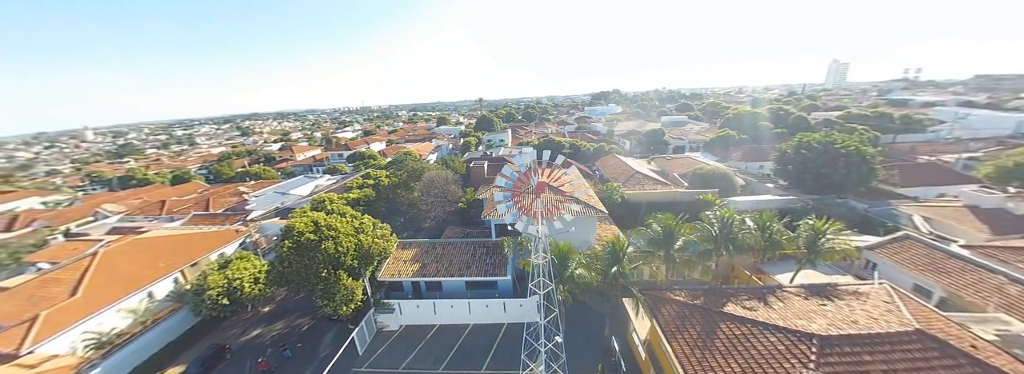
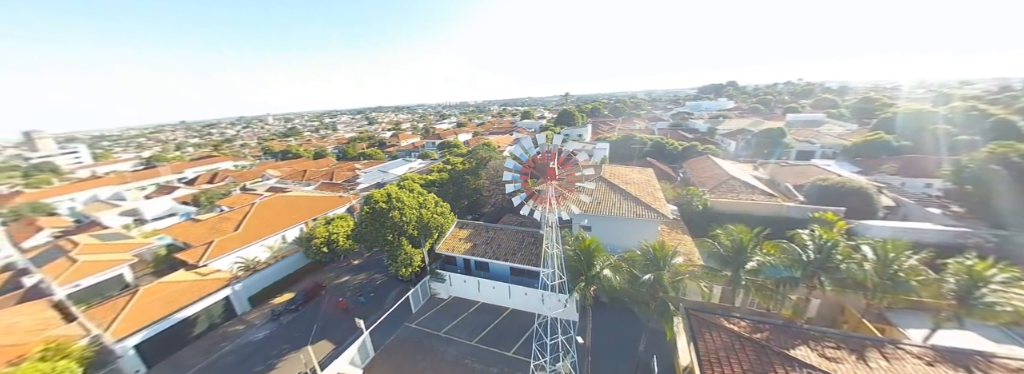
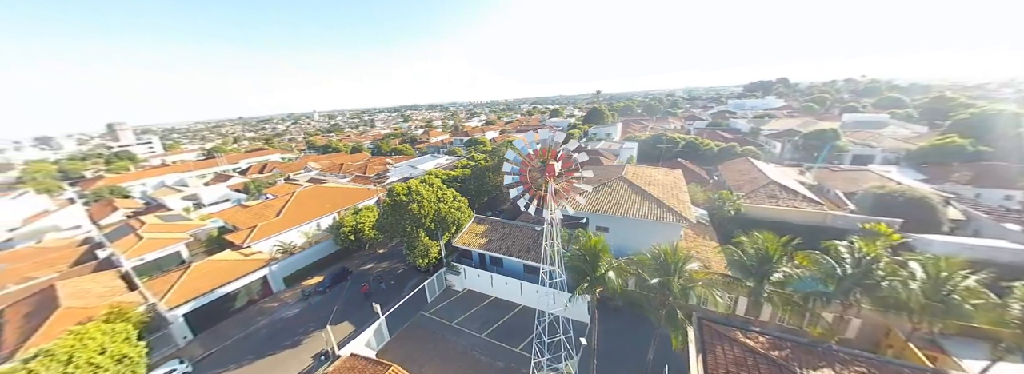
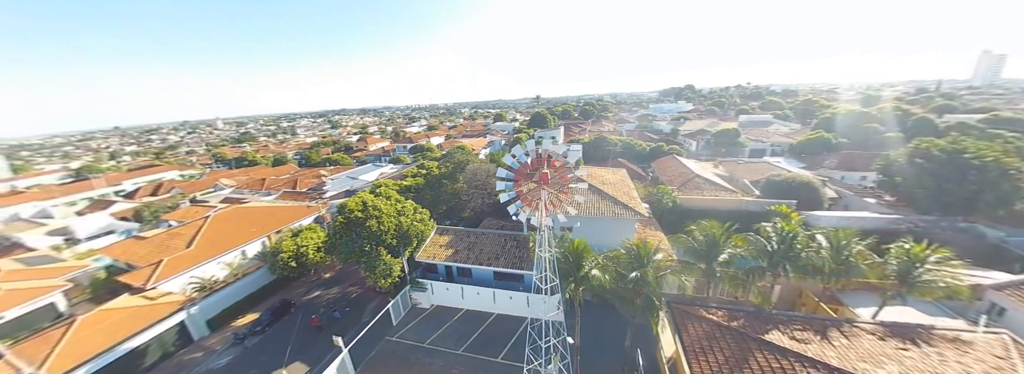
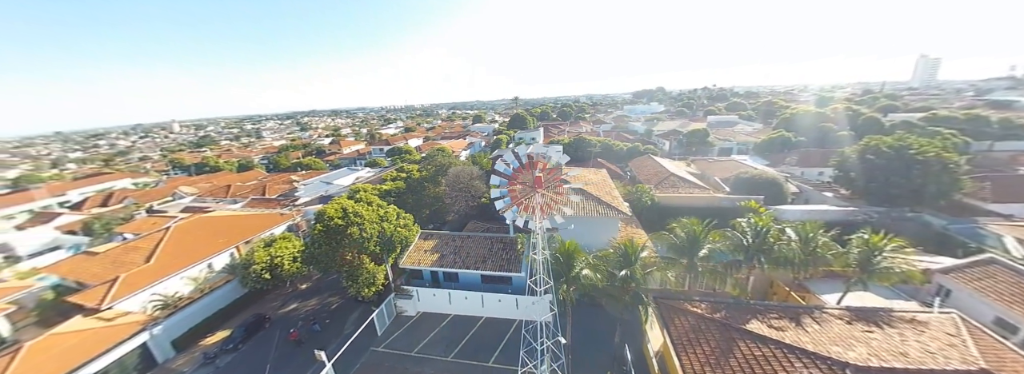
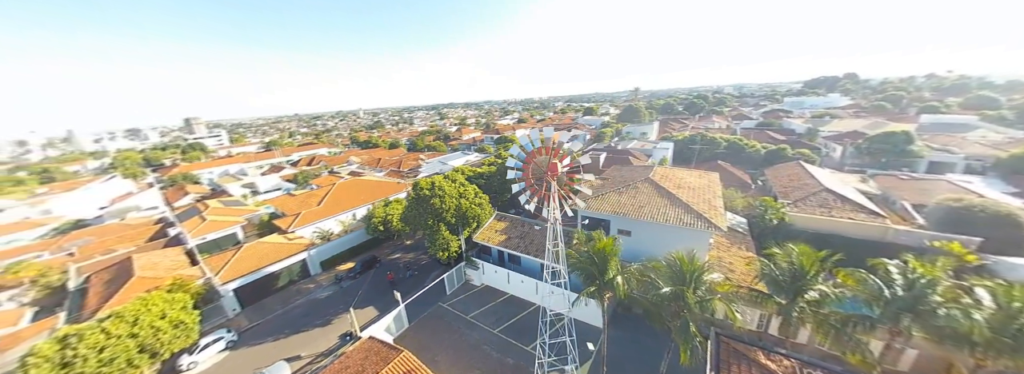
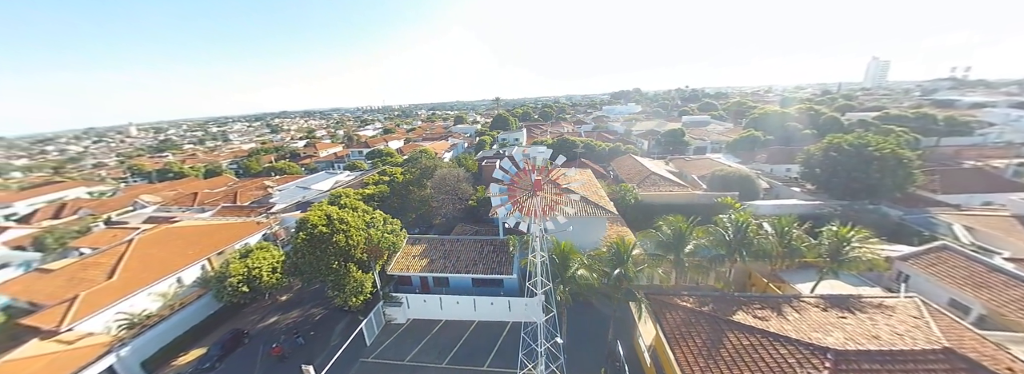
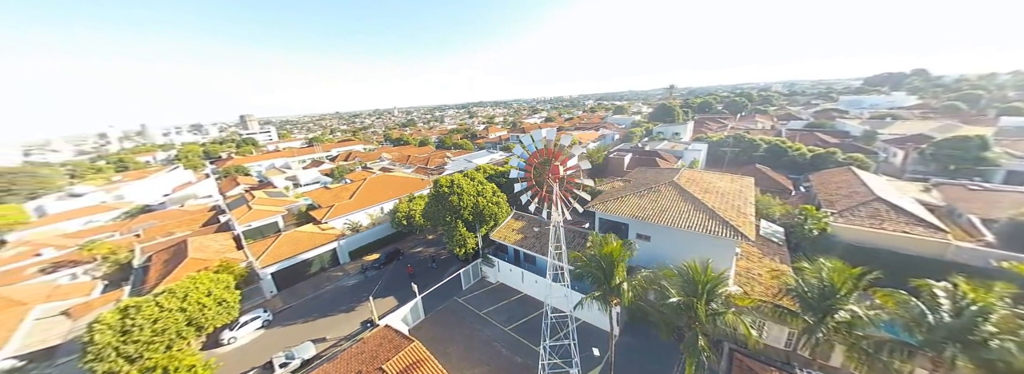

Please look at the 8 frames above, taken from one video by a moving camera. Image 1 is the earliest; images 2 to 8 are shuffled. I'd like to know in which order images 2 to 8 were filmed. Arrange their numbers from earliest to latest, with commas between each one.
7, 5, 4, 2, 3, 6, 8
